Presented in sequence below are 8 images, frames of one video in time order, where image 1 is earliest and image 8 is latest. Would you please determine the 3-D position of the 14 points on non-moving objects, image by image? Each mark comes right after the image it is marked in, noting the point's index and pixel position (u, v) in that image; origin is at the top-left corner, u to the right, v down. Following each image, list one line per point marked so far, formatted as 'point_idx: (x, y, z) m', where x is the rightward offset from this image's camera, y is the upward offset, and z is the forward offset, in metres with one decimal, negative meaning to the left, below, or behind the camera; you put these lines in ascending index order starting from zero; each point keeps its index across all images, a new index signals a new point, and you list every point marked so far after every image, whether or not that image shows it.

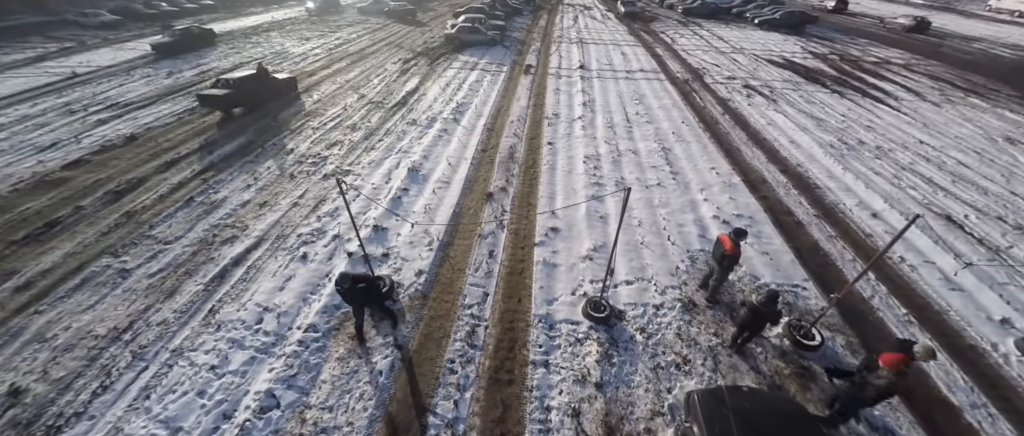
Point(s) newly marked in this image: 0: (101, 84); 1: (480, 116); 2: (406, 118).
0: (-21.3, +7.1, +19.0) m
1: (-1.3, +4.0, +14.4) m
2: (-4.2, +3.9, +14.2) m
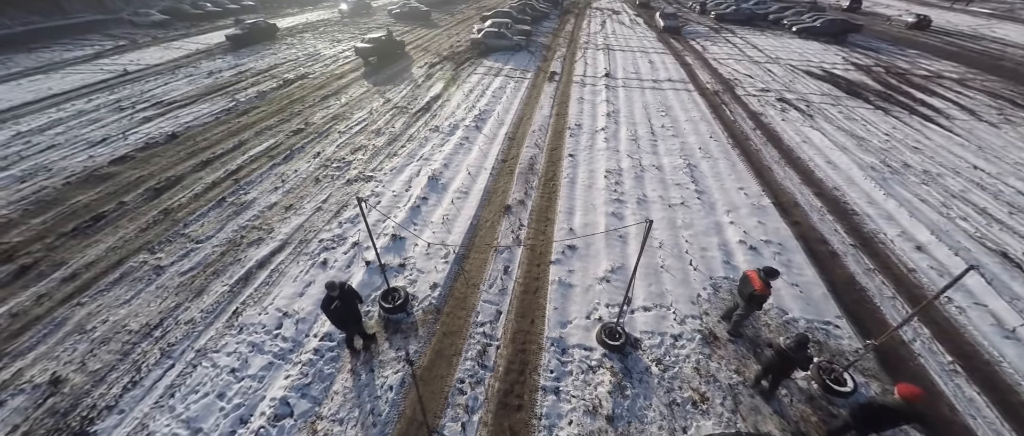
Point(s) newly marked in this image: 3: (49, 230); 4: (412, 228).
0: (-19.9, +7.6, +20.2) m
1: (-0.4, +3.7, +14.4) m
2: (-3.3, +3.7, +14.4) m
3: (-12.4, -0.3, +9.8) m
4: (-2.5, -0.2, +9.1) m
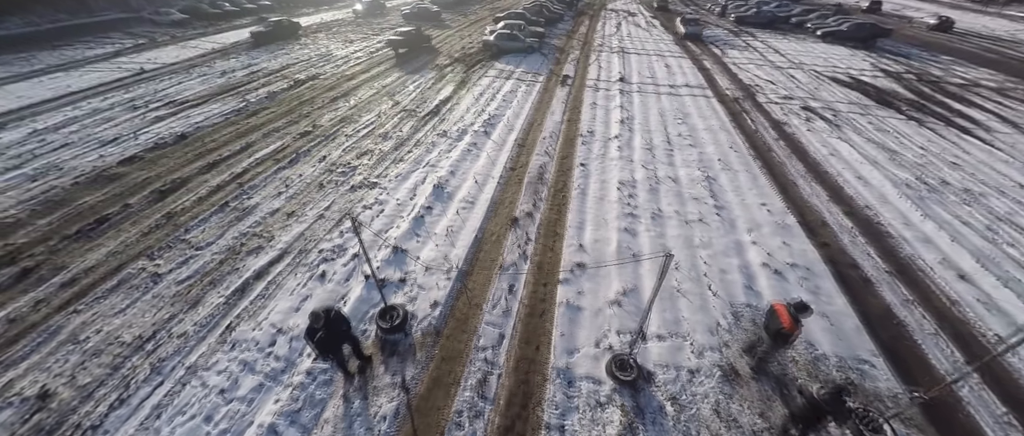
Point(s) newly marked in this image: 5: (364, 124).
0: (-19.3, +7.7, +20.3) m
1: (0.0, +3.4, +14.0) m
2: (-2.9, +3.4, +14.0) m
3: (-12.2, -0.4, +9.8) m
4: (-2.3, -0.5, +8.8) m
5: (-5.9, +3.8, +14.7) m
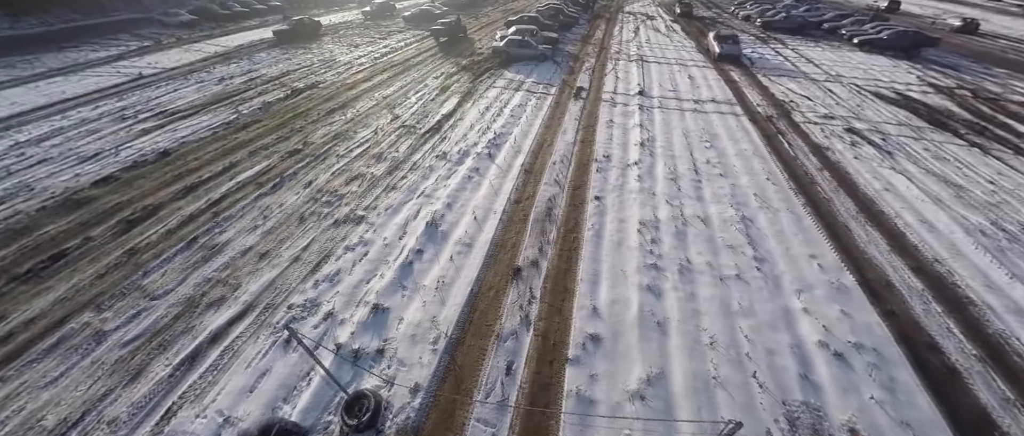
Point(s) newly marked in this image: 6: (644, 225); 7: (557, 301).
0: (-18.8, +7.0, +19.4) m
1: (+0.2, +2.3, +12.7) m
2: (-2.6, +2.4, +12.8) m
3: (-12.2, -1.3, +8.8) m
4: (-2.3, -1.6, +7.5) m
5: (-5.7, +2.8, +13.5) m
6: (+3.3, -0.2, +9.2) m
7: (+0.9, -1.6, +7.4) m
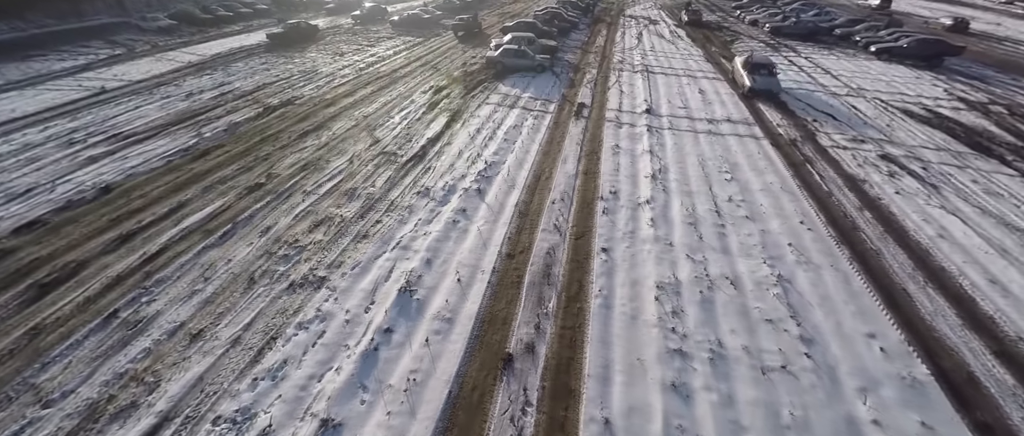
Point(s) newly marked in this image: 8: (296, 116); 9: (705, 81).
0: (-19.1, +5.5, +17.7) m
1: (0.0, +0.9, +11.1) m
2: (-2.9, +1.0, +11.1) m
3: (-12.4, -2.7, +7.1) m
4: (-2.5, -2.9, +5.9) m
5: (-5.9, +1.5, +11.9) m
6: (+3.1, -1.5, +7.6) m
7: (+0.7, -3.0, +5.8) m
8: (-9.4, +4.4, +15.8) m
9: (+10.1, +7.2, +19.1) m
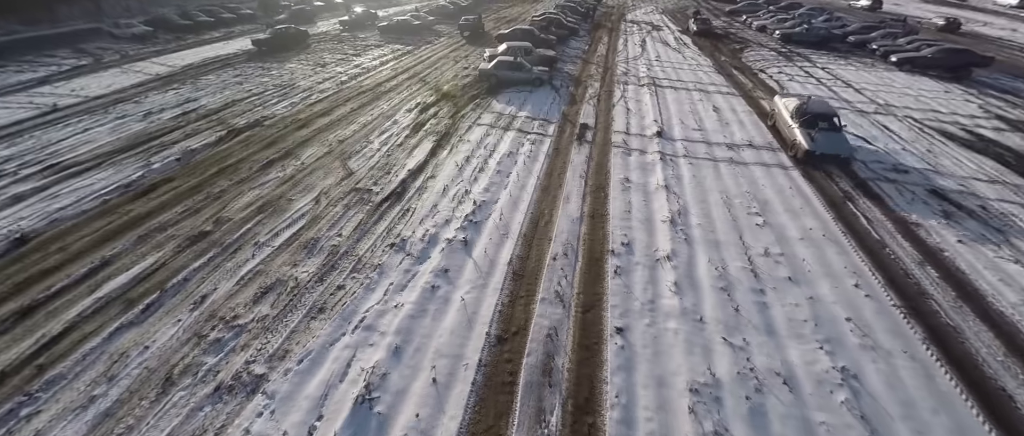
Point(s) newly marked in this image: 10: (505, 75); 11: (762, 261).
0: (-19.3, +4.0, +15.9) m
1: (-0.2, -0.4, +9.3) m
2: (-3.0, -0.4, +9.4) m
3: (-12.5, -4.1, +5.3) m
4: (-2.6, -4.3, +4.1) m
5: (-6.1, 0.0, +10.1) m
6: (+3.0, -2.9, +5.8) m
7: (+0.6, -4.4, +4.0) m
8: (-9.6, +2.9, +14.0) m
9: (+9.9, +5.8, +17.5) m
10: (-0.4, +7.2, +18.6) m
11: (+5.7, -1.0, +8.4) m
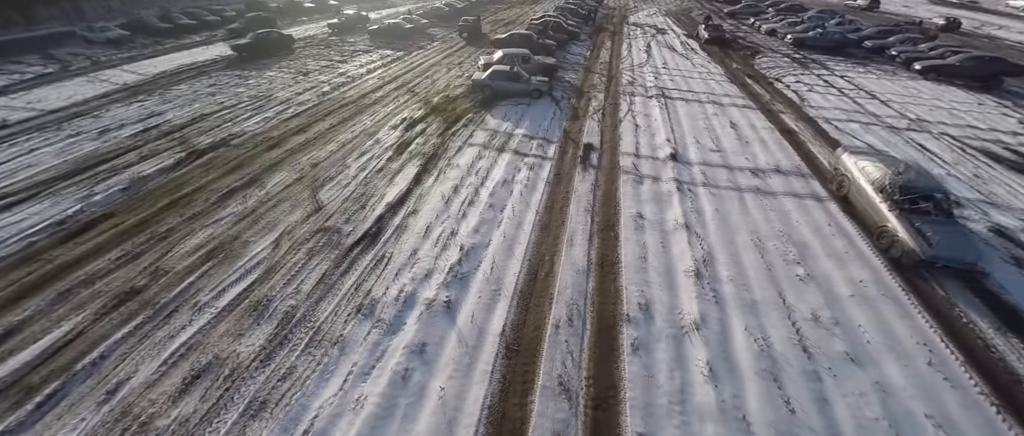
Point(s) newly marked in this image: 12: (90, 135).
0: (-19.4, +2.9, +14.3) m
1: (-0.3, -1.6, +7.7) m
2: (-3.2, -1.5, +7.8) m
3: (-12.6, -5.3, +3.7) m
4: (-2.7, -5.5, +2.5) m
5: (-6.2, -1.1, +8.5) m
6: (+2.9, -4.0, +4.3) m
7: (+0.5, -5.5, +2.5) m
8: (-9.7, +1.8, +12.4) m
9: (+9.7, +4.7, +15.9) m
10: (-0.6, +6.1, +17.0) m
11: (+5.6, -2.1, +6.9) m
12: (-17.1, +3.4, +14.8) m
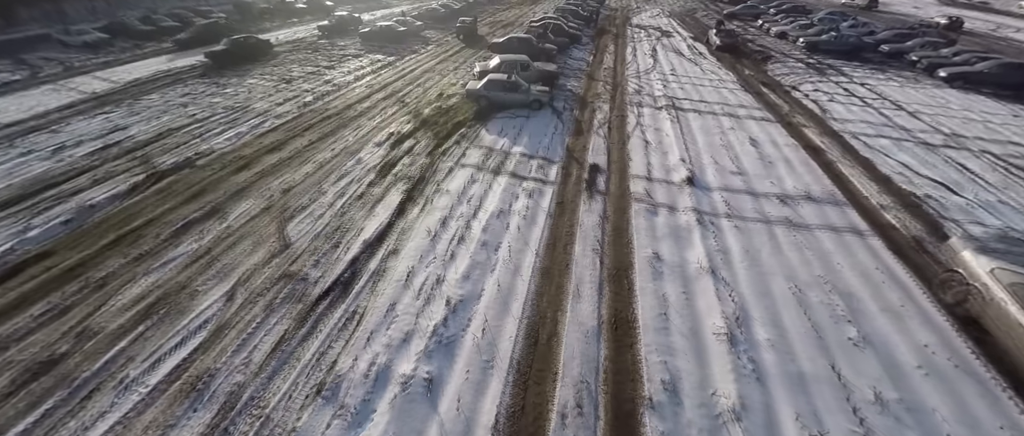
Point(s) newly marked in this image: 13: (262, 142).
0: (-19.5, +1.9, +12.9) m
1: (-0.4, -2.6, +6.4) m
2: (-3.2, -2.5, +6.4) m
3: (-12.7, -6.3, +2.3) m
4: (-2.8, -6.5, +1.2) m
5: (-6.3, -2.1, +7.1) m
6: (+2.8, -5.0, +2.9) m
7: (+0.4, -6.5, +1.1) m
8: (-9.8, +0.8, +11.1) m
9: (+9.6, +3.7, +14.6) m
10: (-0.7, +5.1, +15.6) m
11: (+5.5, -3.1, +5.5) m
12: (-17.2, +2.4, +13.4) m
13: (-9.4, +2.9, +13.8) m
